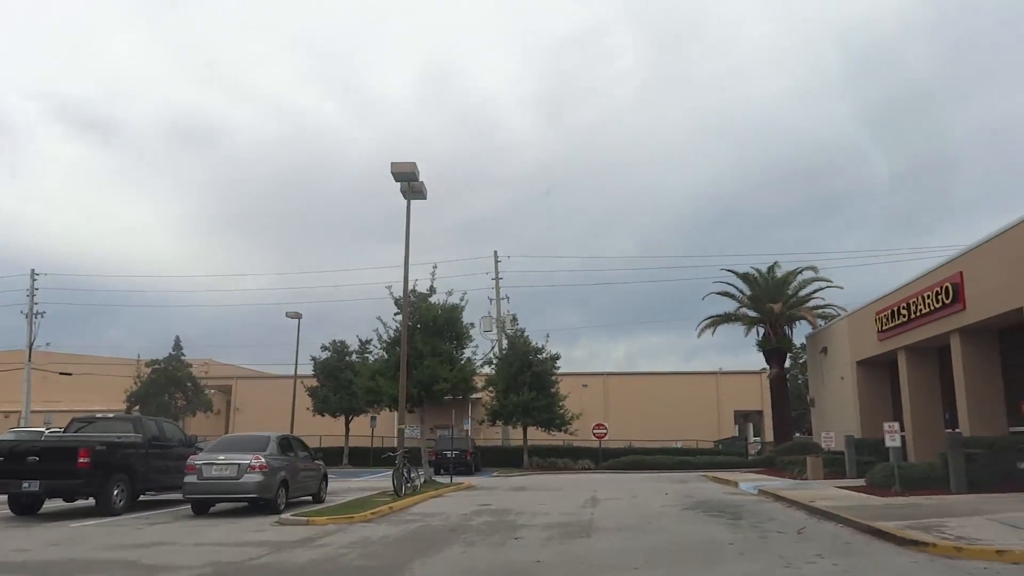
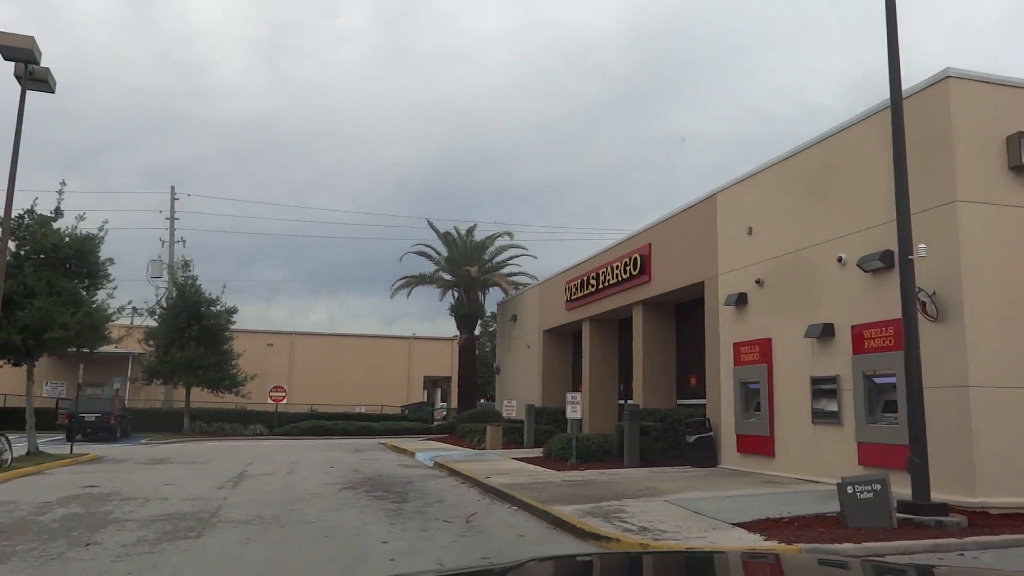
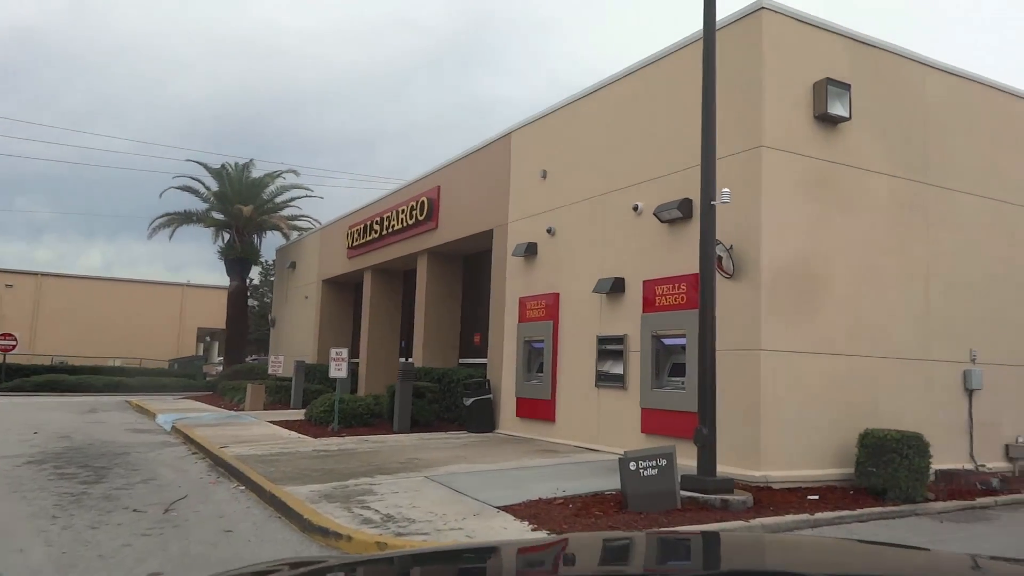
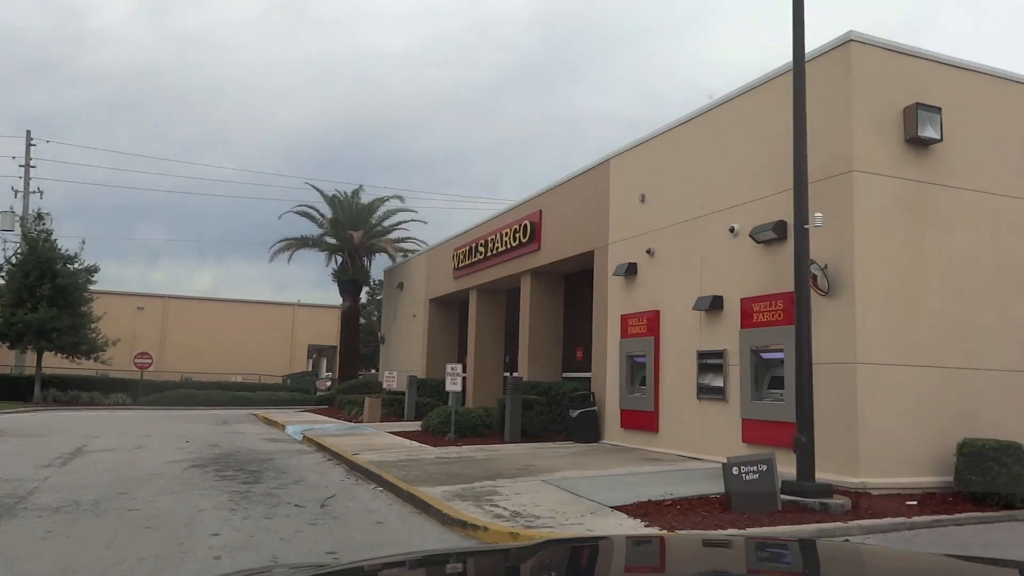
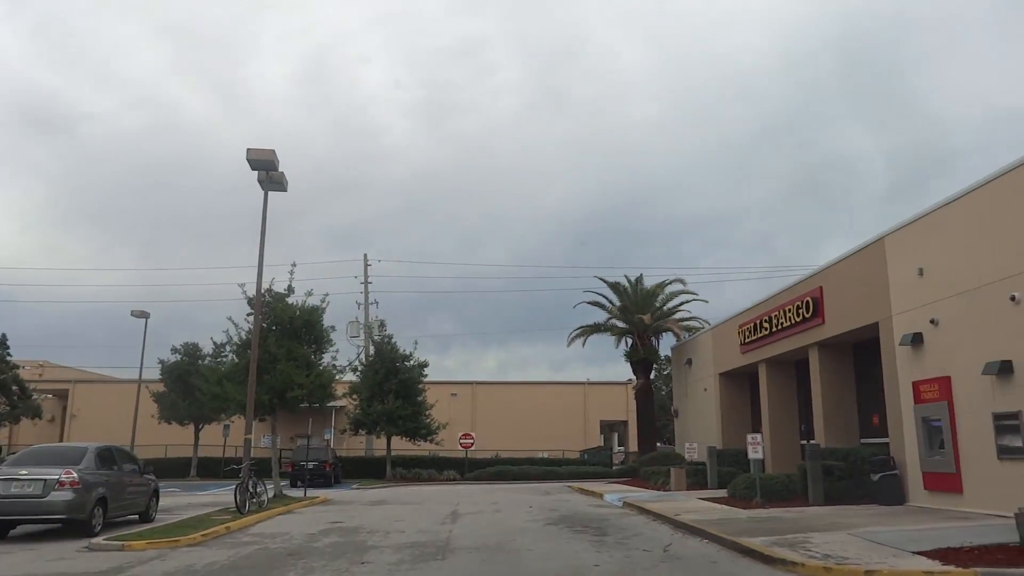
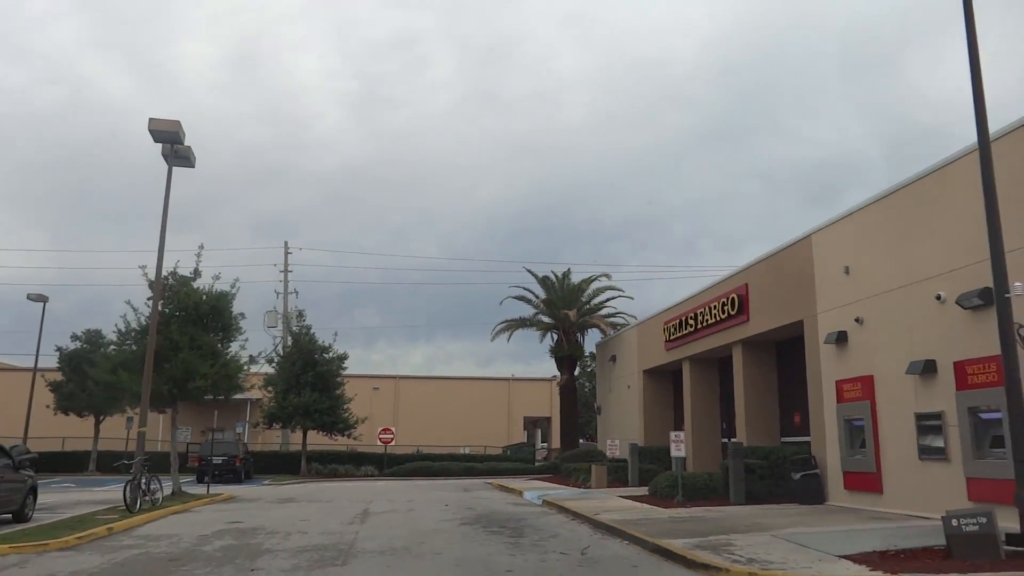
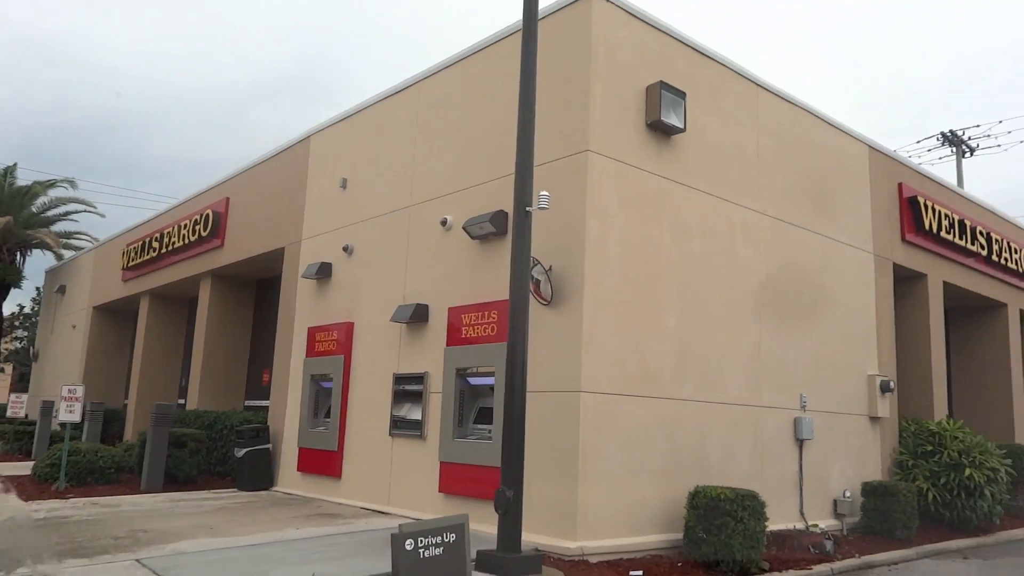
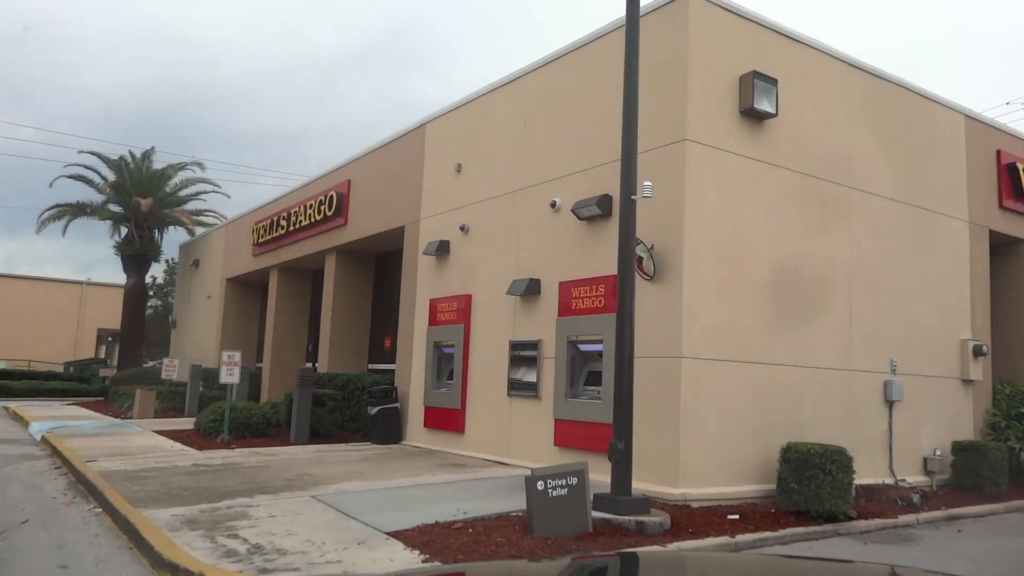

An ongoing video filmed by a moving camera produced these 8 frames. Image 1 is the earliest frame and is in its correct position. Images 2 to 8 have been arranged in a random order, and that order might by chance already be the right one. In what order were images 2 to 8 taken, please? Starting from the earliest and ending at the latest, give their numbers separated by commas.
5, 6, 2, 4, 3, 8, 7
